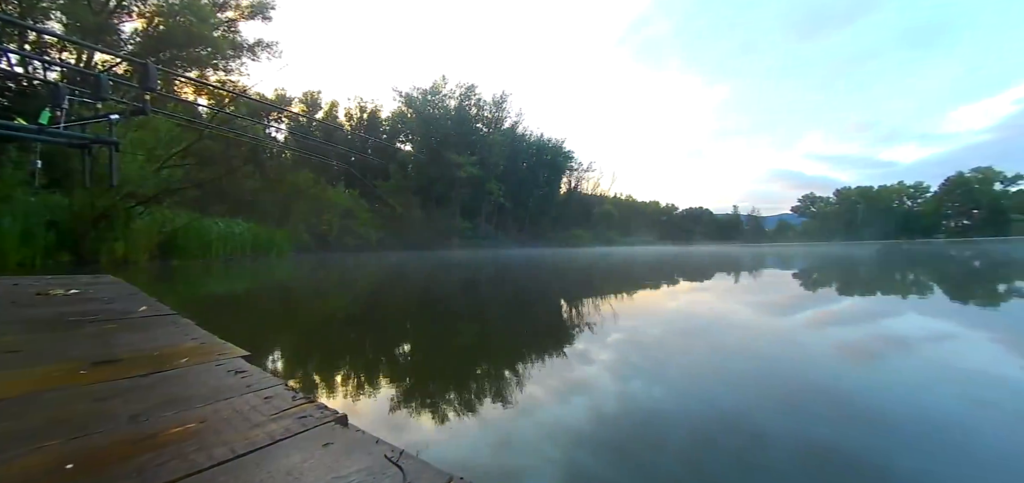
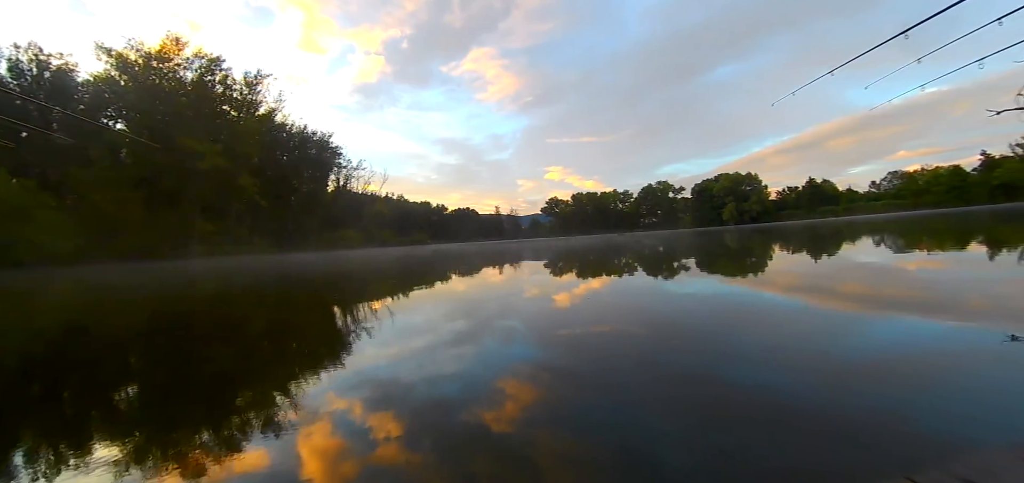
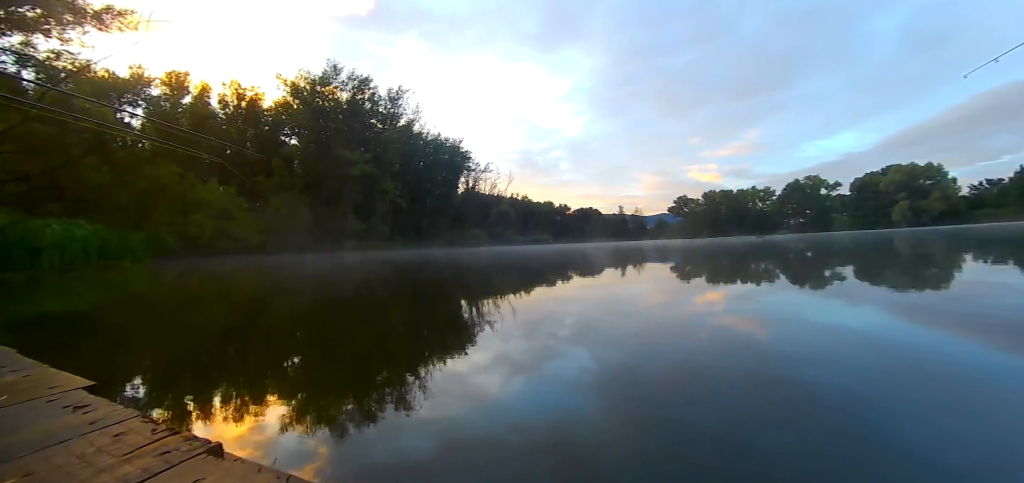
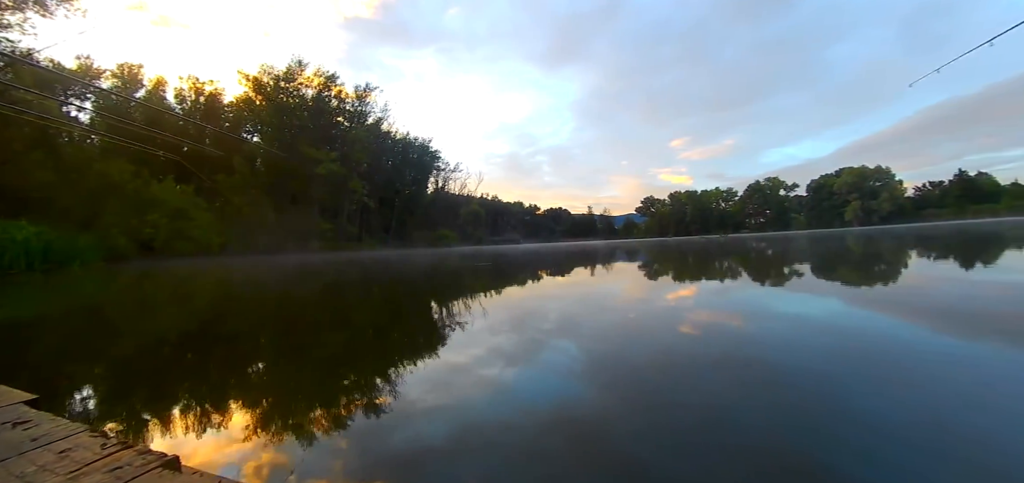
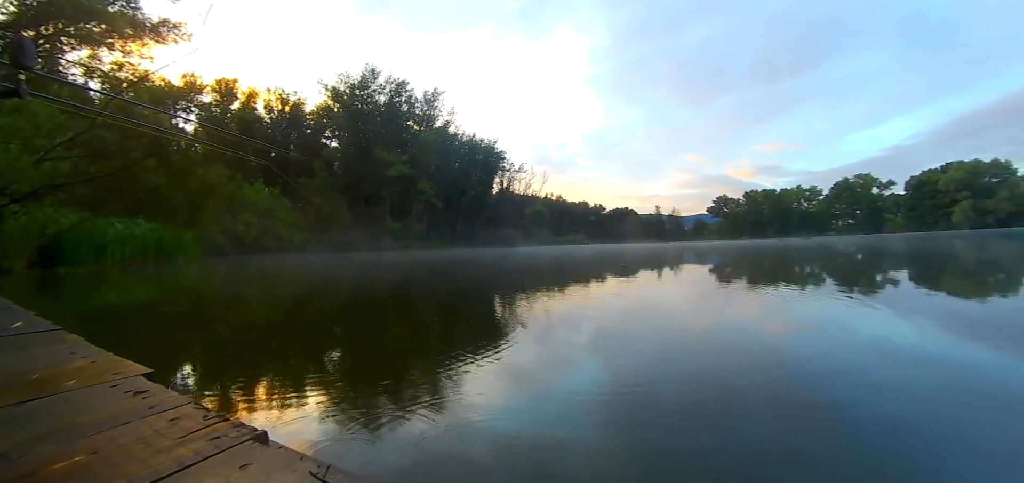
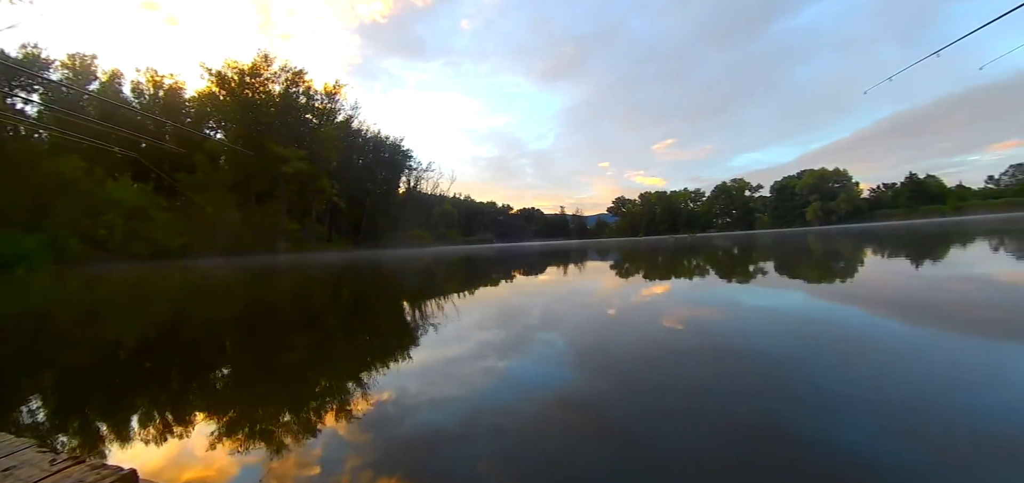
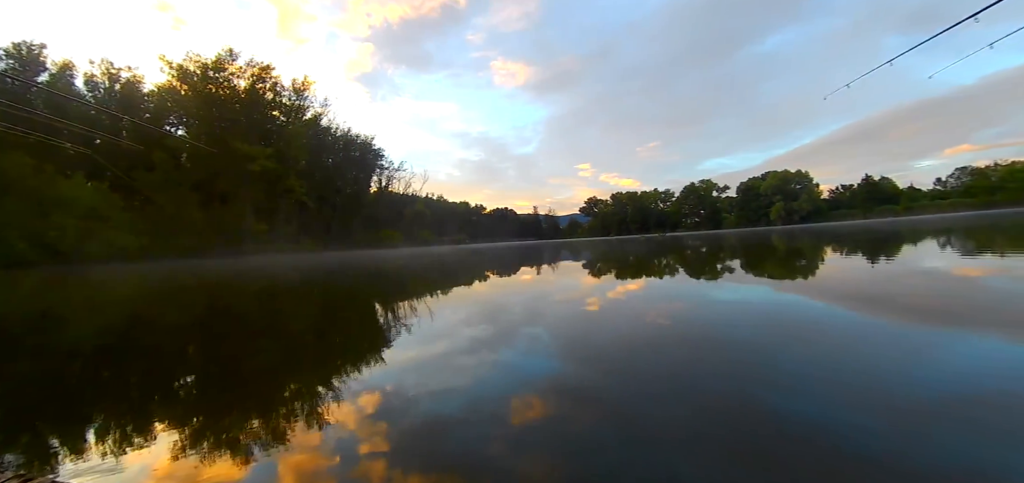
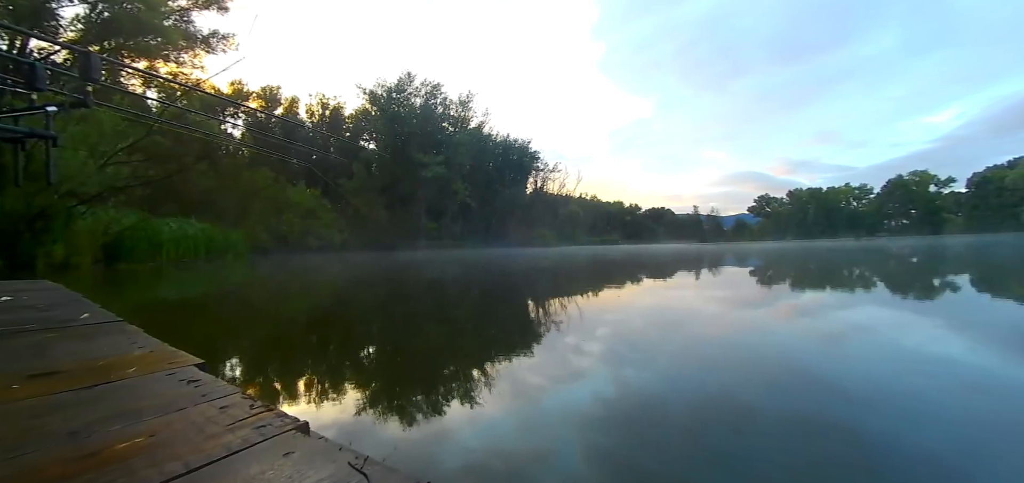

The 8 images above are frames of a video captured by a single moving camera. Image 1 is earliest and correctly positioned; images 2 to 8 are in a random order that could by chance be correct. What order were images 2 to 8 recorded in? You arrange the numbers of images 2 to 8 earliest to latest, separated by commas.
8, 5, 3, 4, 6, 7, 2
